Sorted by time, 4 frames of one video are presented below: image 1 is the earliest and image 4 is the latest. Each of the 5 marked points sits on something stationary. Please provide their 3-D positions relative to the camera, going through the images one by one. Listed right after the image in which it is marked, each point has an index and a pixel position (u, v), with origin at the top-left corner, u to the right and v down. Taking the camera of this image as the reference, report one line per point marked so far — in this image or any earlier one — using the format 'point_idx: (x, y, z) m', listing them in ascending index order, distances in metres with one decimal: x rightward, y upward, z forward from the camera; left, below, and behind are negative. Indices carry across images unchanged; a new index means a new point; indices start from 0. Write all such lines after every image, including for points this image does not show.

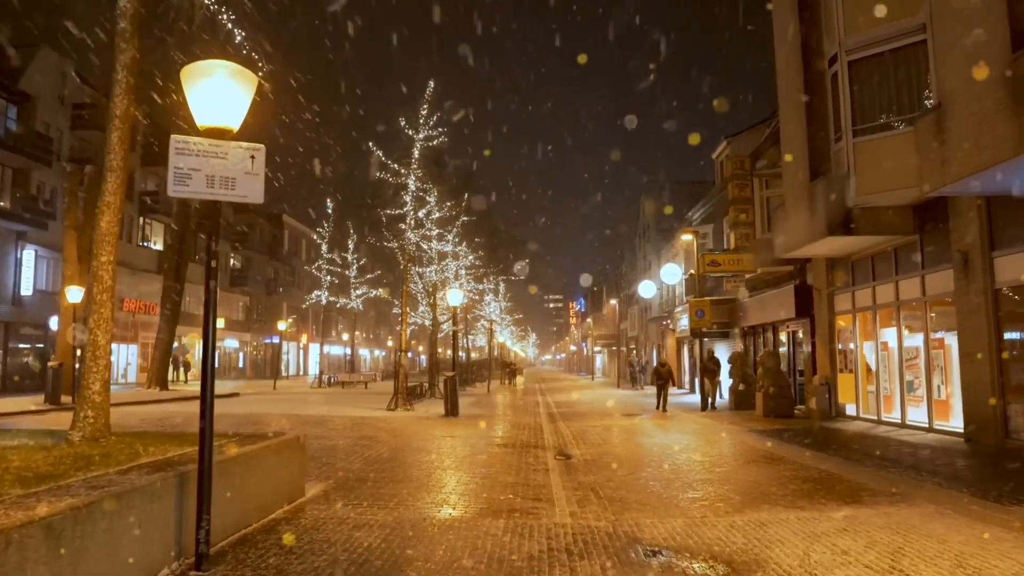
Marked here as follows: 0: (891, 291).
0: (+8.2, -0.1, +16.3) m
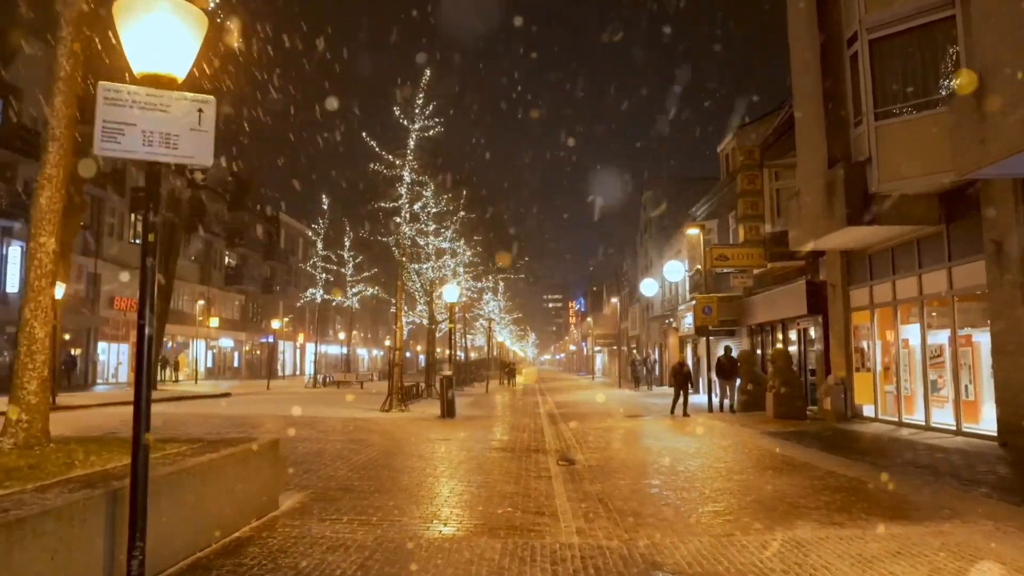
0: (+8.2, 0.0, +15.4) m
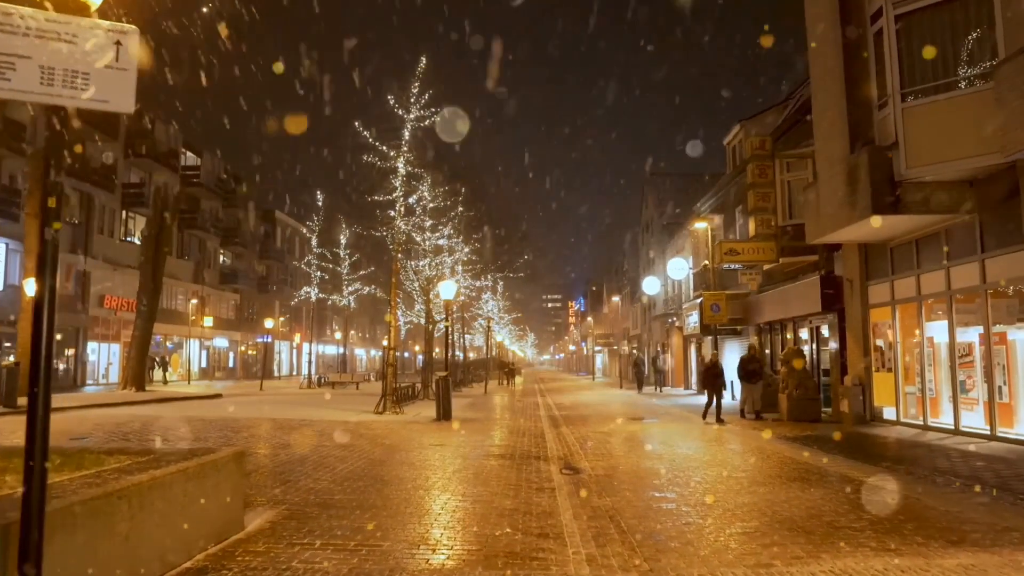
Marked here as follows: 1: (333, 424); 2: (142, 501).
0: (+8.2, +0.1, +14.4) m
1: (-4.4, -3.4, +18.5) m
2: (-2.5, -1.5, +5.2) m
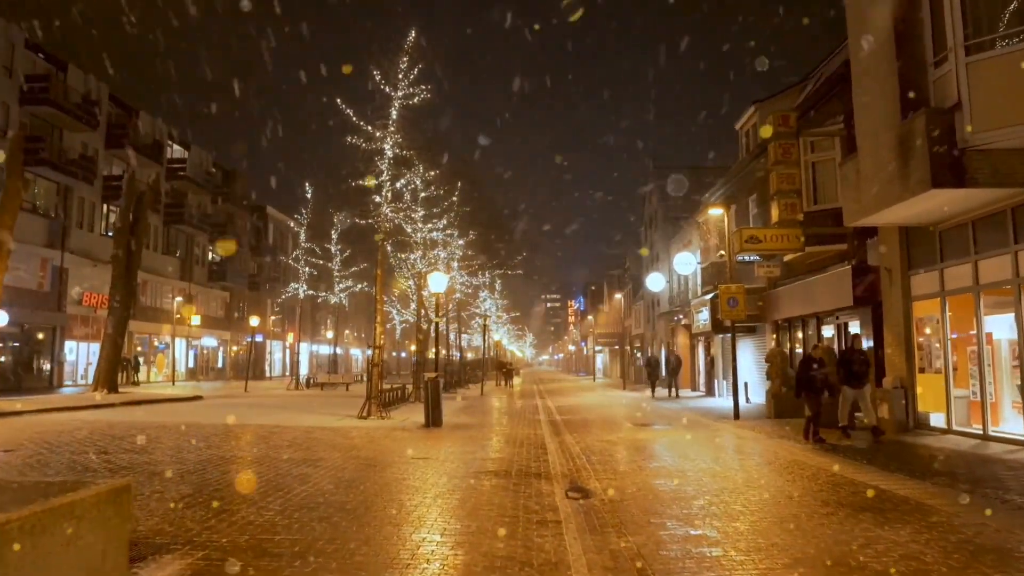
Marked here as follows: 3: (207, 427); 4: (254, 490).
0: (+8.1, +0.3, +12.4) m
1: (-4.5, -3.2, +16.6) m
2: (-2.6, -1.3, +3.2) m
3: (-7.2, -3.3, +17.7) m
4: (-3.0, -2.4, +8.9) m
